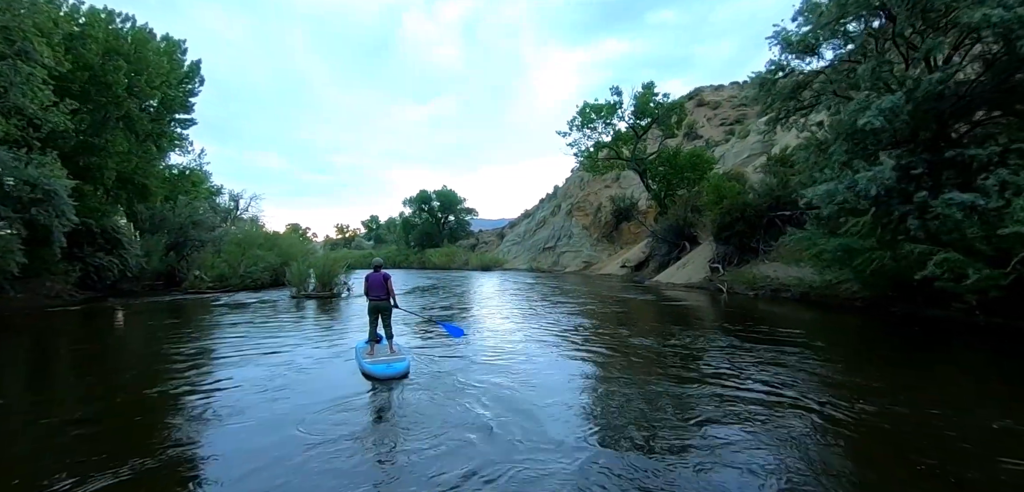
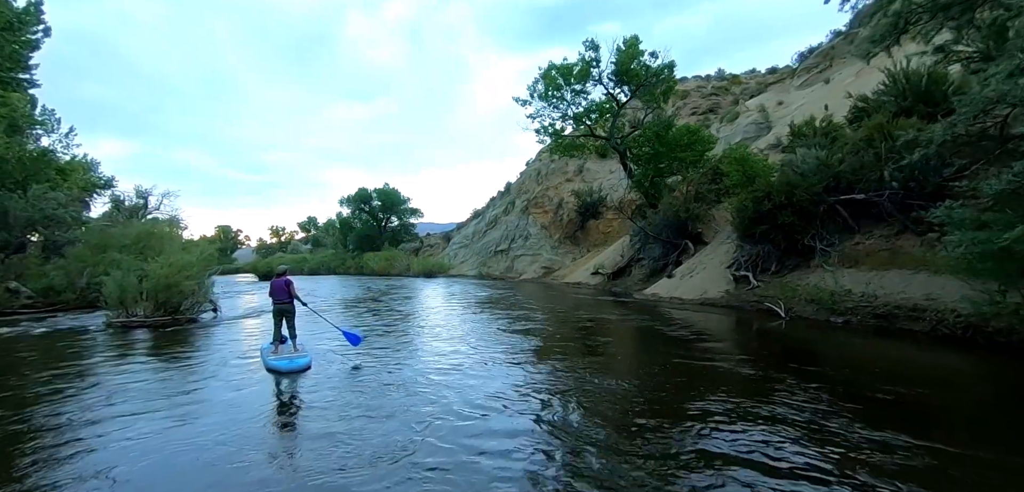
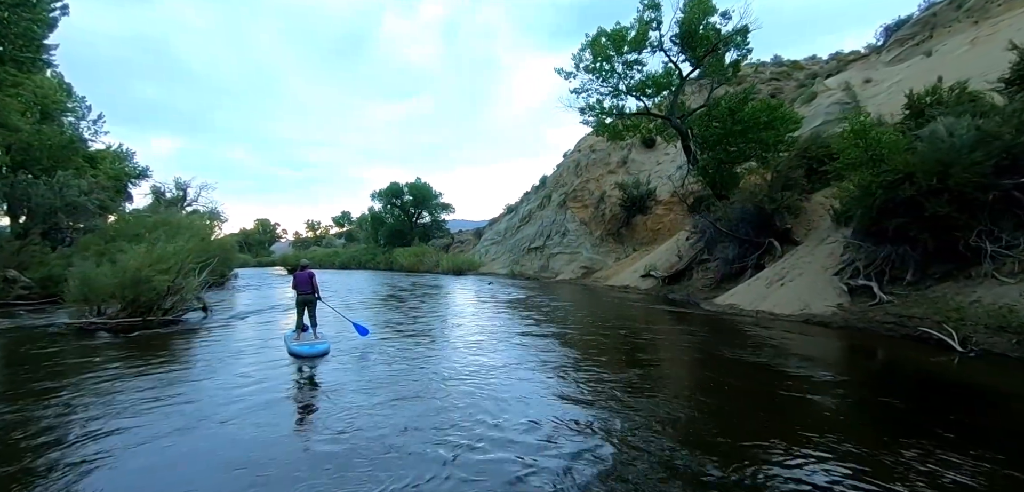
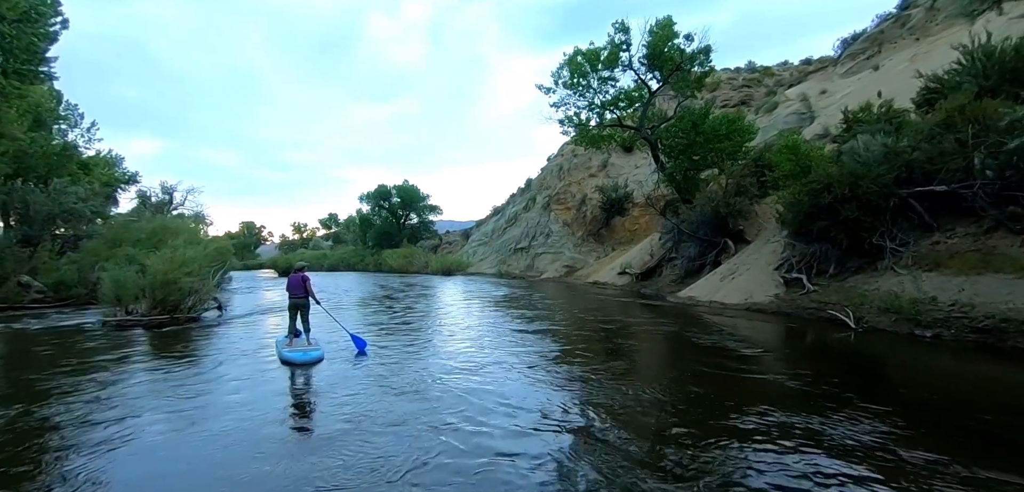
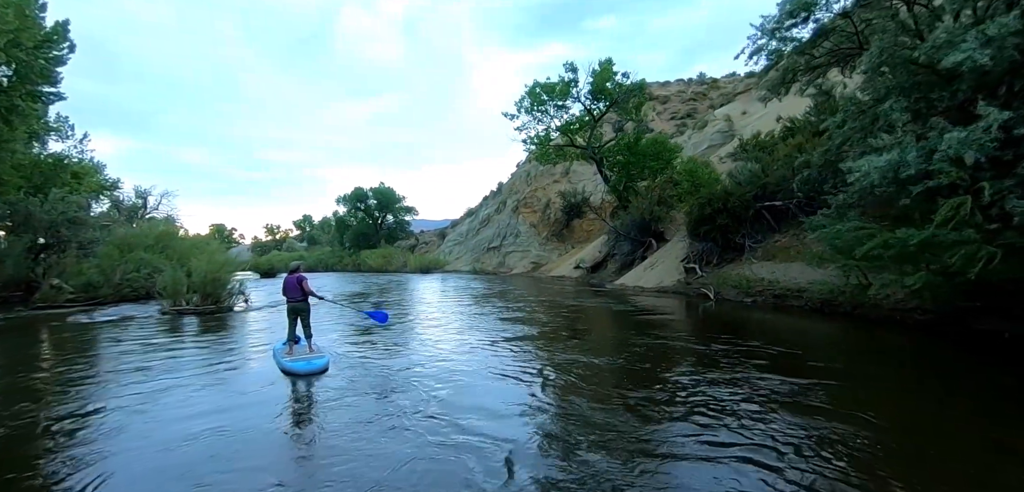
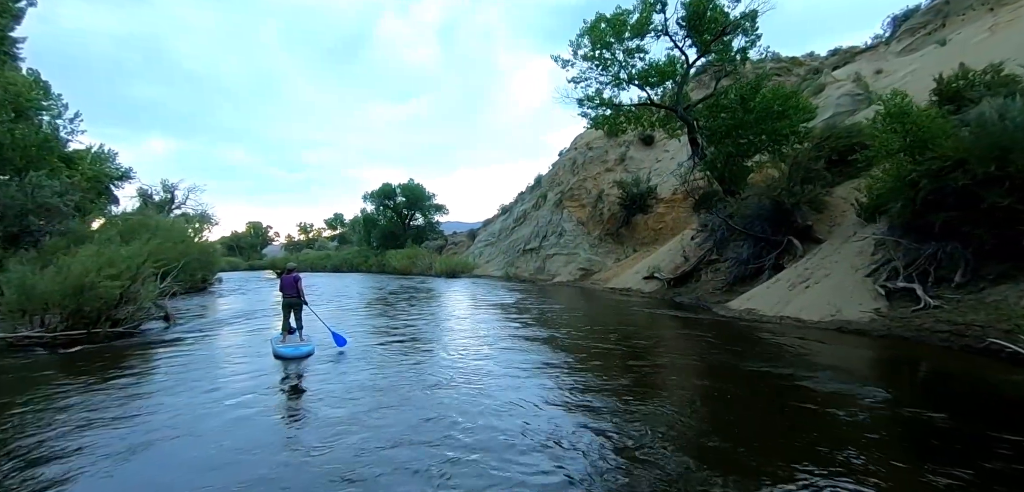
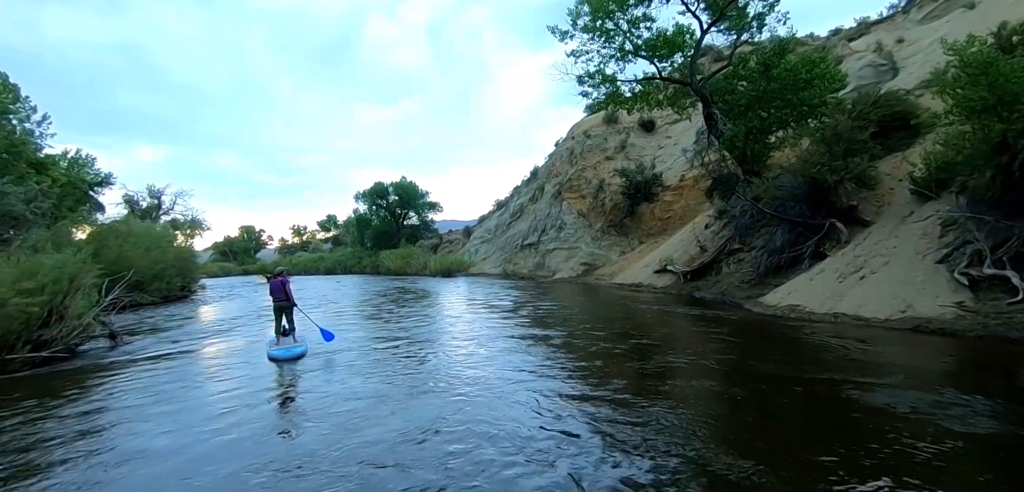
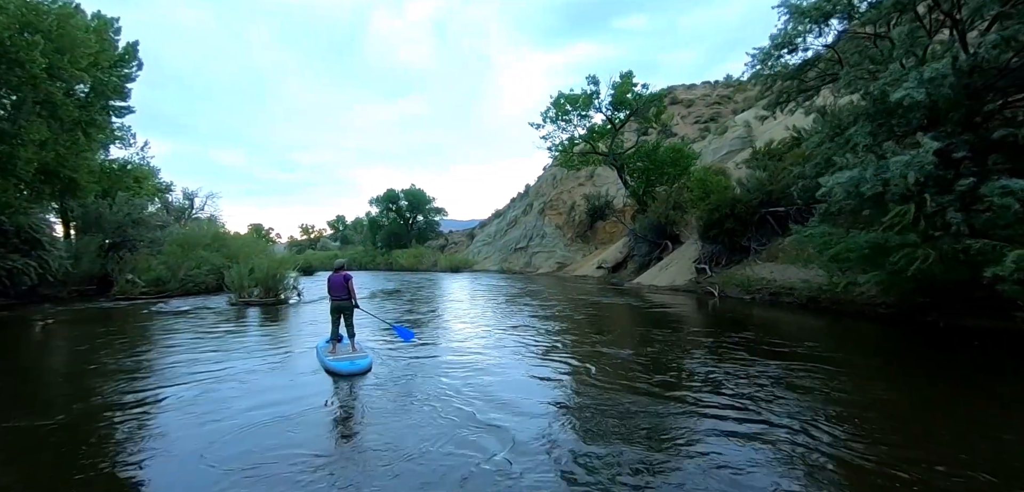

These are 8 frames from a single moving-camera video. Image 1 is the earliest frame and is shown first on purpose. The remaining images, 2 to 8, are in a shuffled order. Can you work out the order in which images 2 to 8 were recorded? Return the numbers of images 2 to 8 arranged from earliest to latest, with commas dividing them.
8, 5, 2, 4, 3, 6, 7
